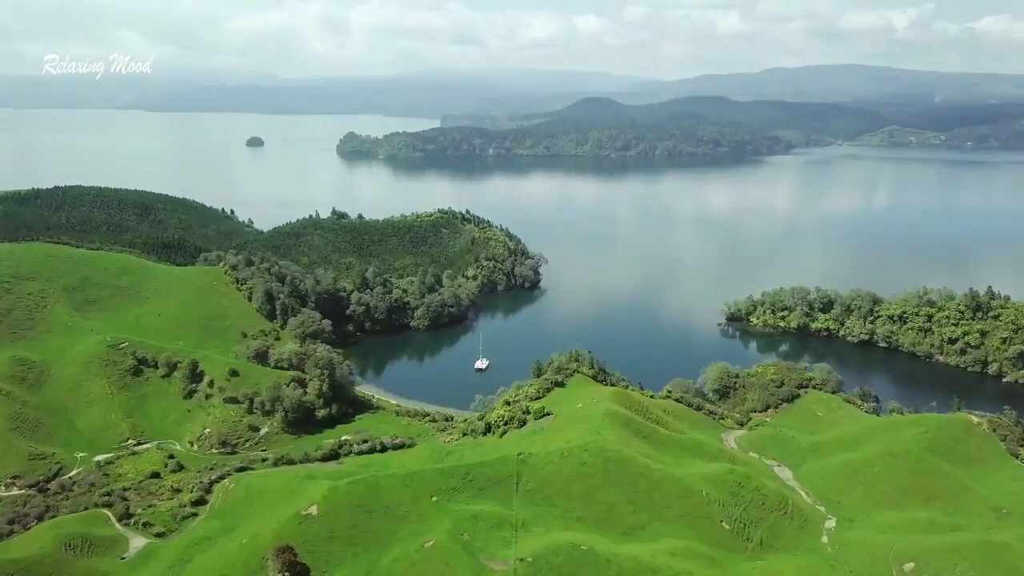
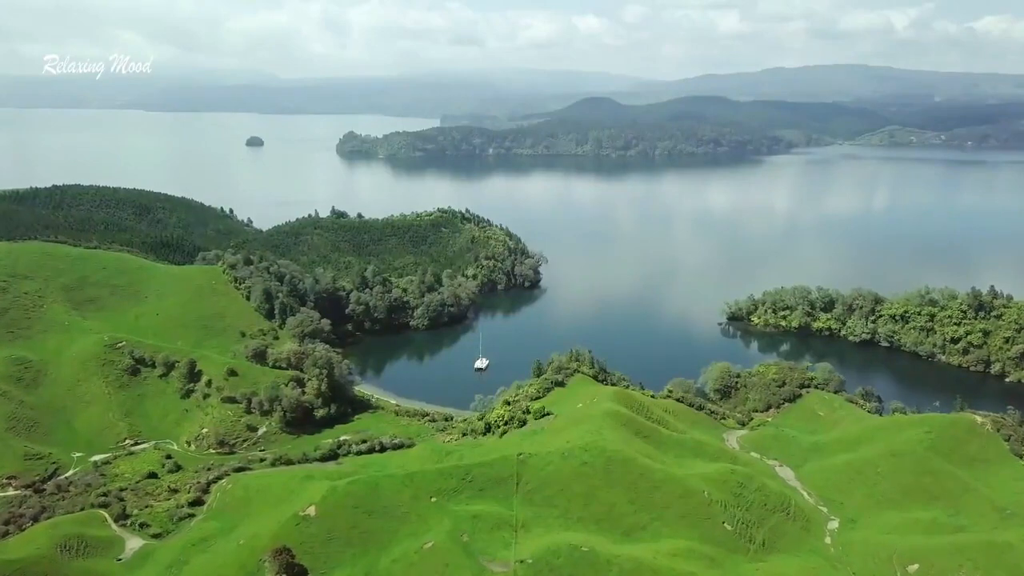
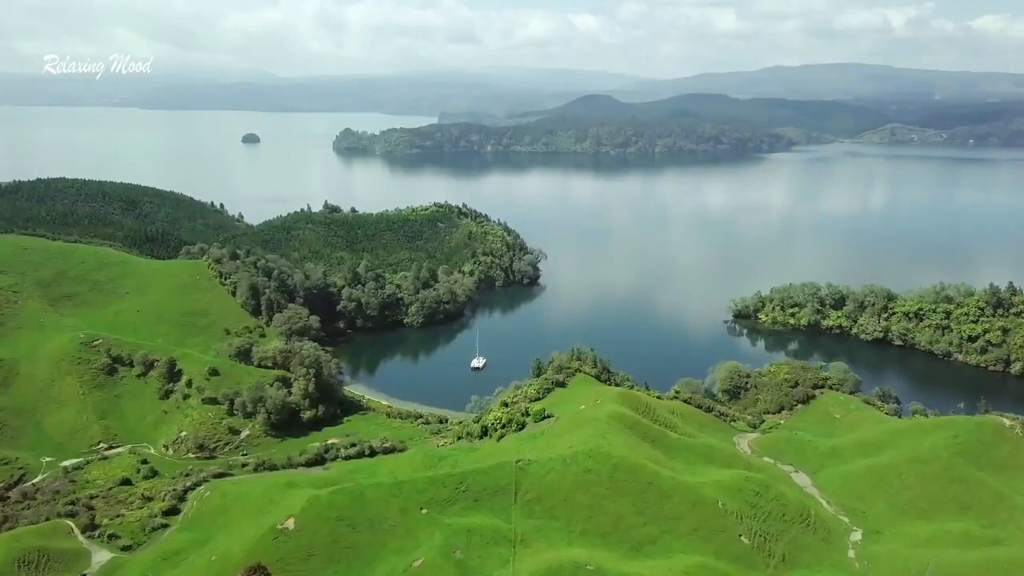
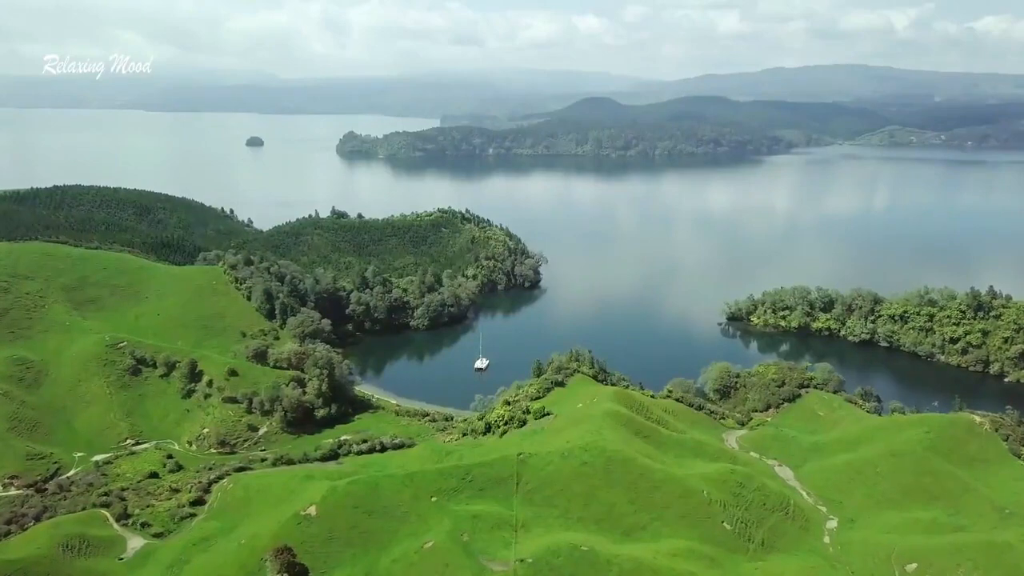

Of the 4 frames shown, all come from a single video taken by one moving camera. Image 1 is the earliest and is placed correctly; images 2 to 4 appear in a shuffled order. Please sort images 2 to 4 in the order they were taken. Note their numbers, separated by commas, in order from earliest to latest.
4, 2, 3
